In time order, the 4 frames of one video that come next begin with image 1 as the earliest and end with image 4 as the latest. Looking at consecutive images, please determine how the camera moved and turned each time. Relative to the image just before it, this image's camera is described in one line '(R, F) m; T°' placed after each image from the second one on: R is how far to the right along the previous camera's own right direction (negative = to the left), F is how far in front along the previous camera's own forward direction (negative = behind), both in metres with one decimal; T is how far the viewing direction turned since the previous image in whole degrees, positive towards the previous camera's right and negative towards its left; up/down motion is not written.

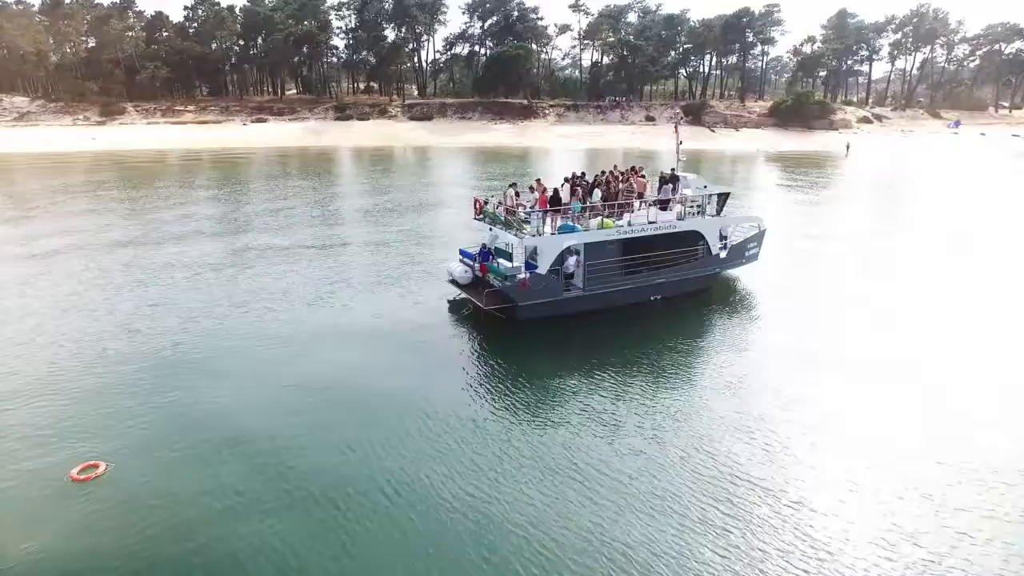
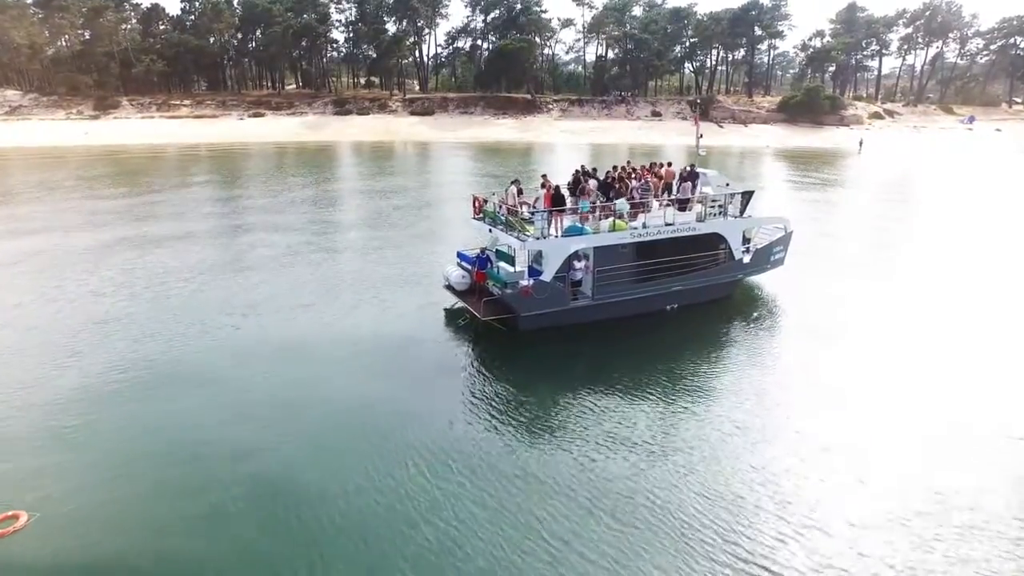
(0.0, +1.7) m; 0°
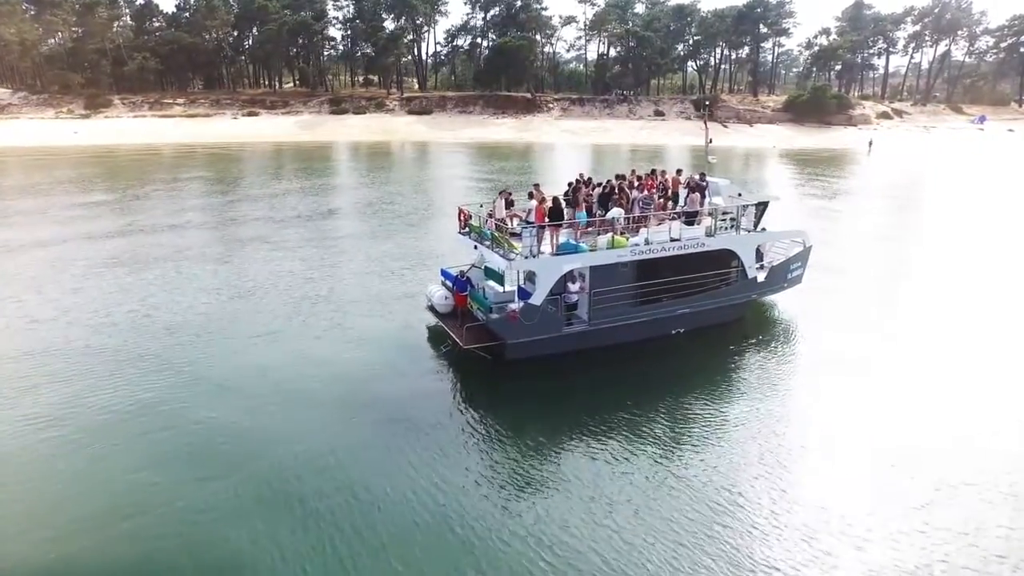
(+0.3, +1.6) m; 0°
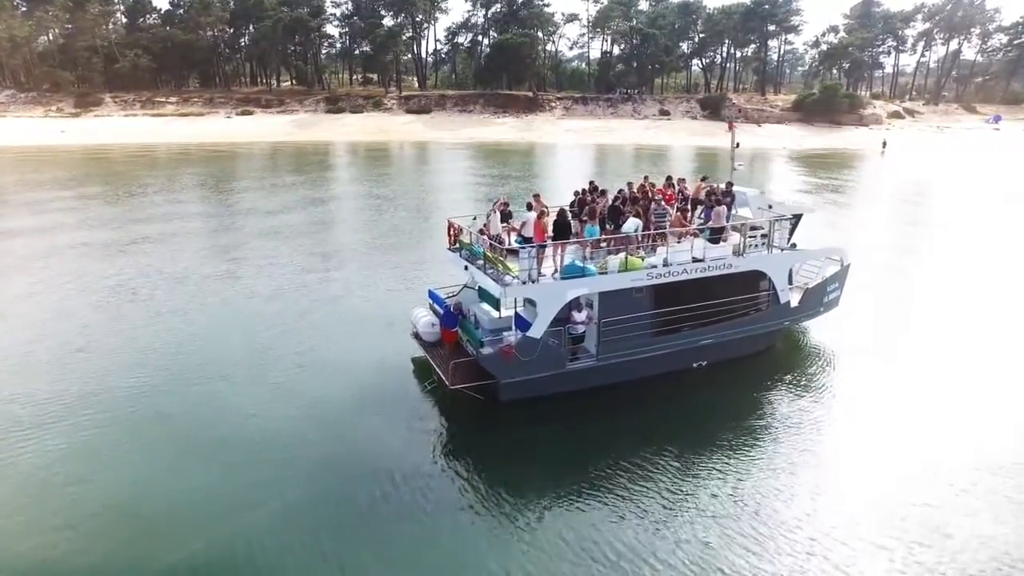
(+0.1, +2.0) m; 0°
